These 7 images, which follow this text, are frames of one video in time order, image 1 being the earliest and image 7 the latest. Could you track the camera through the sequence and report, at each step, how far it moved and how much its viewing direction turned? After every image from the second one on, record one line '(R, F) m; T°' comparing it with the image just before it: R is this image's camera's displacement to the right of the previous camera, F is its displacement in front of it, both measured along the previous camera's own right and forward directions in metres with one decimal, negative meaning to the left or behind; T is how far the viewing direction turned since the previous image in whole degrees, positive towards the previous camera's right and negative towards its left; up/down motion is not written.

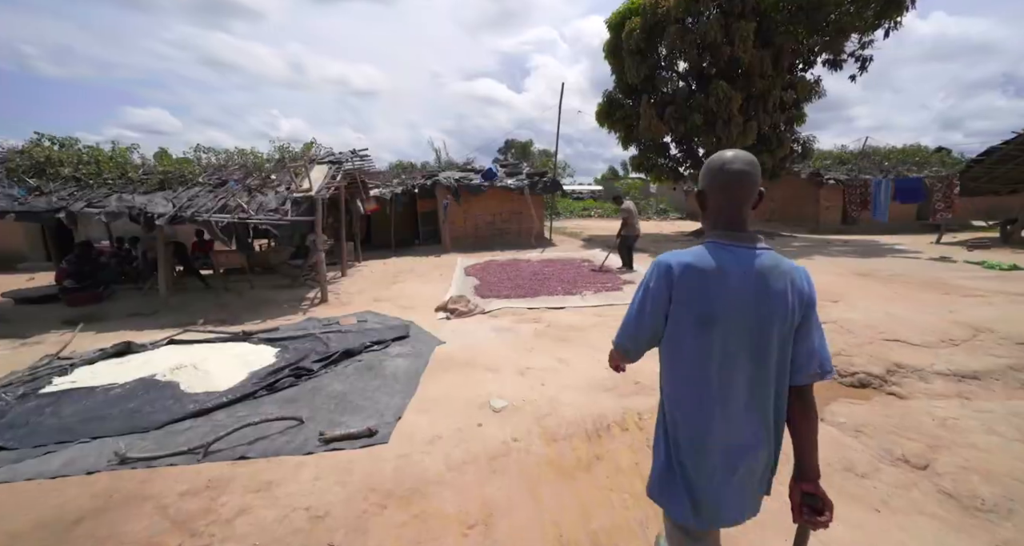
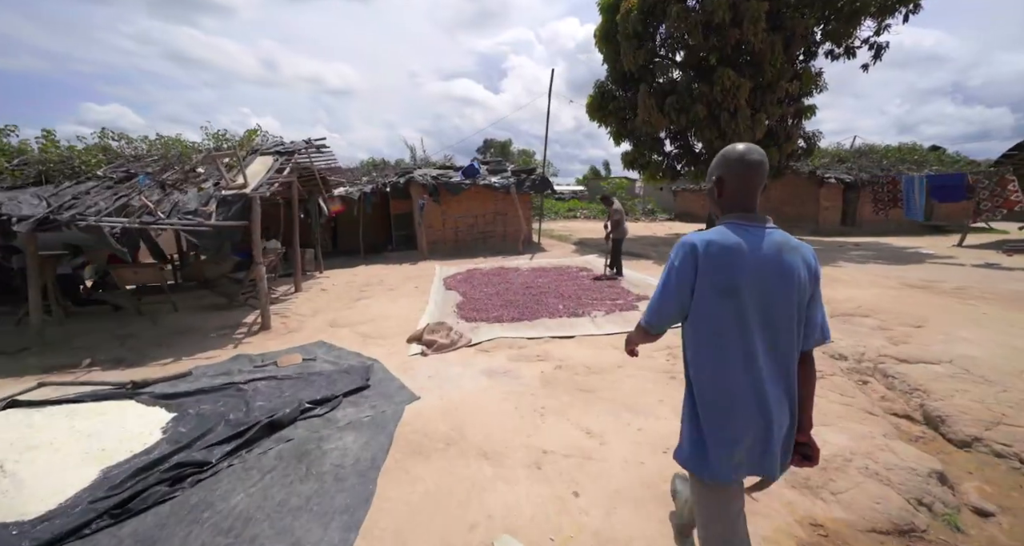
(-0.2, +1.6) m; +3°
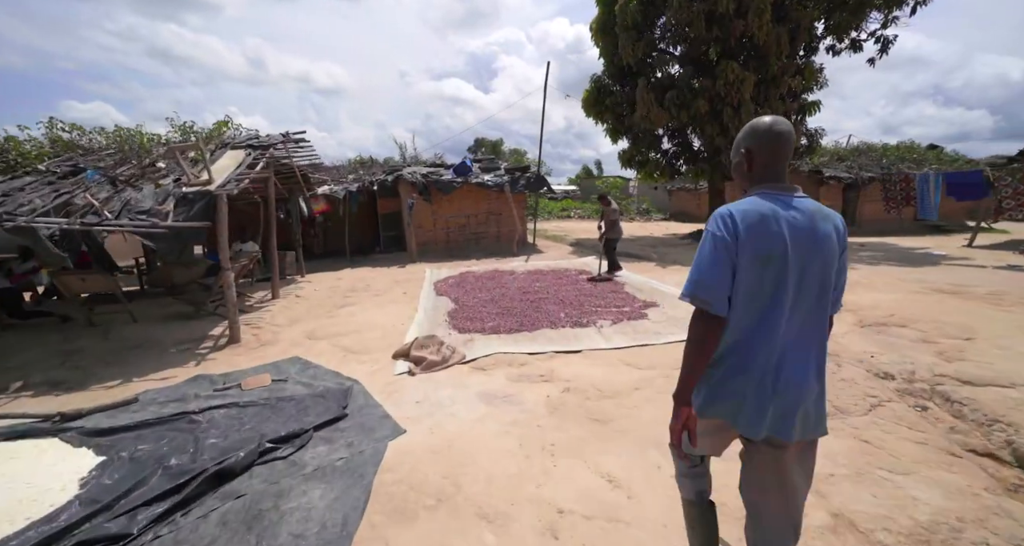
(-0.1, +0.6) m; +1°
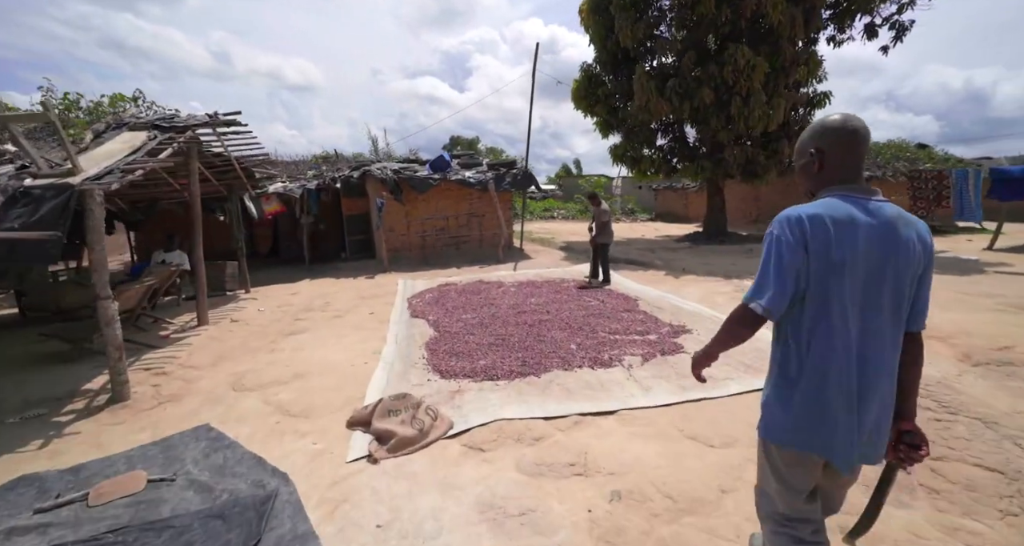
(-0.3, +1.6) m; +3°
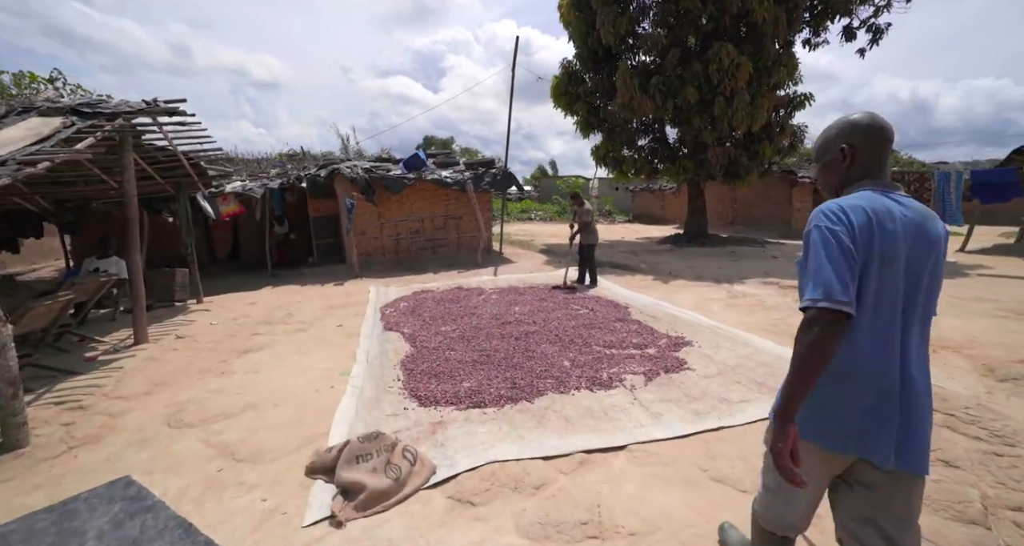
(-0.1, +0.6) m; +3°
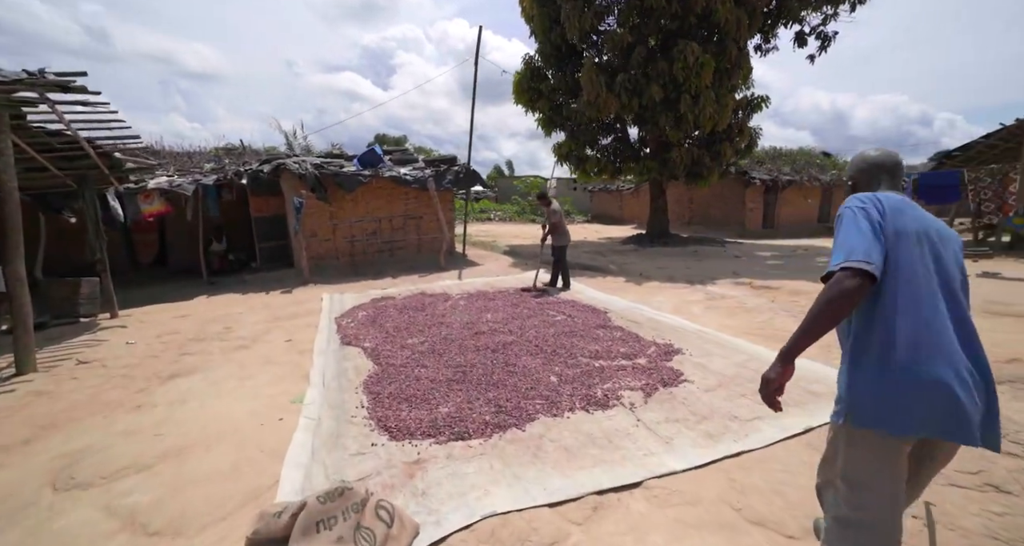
(-0.2, +0.5) m; +6°
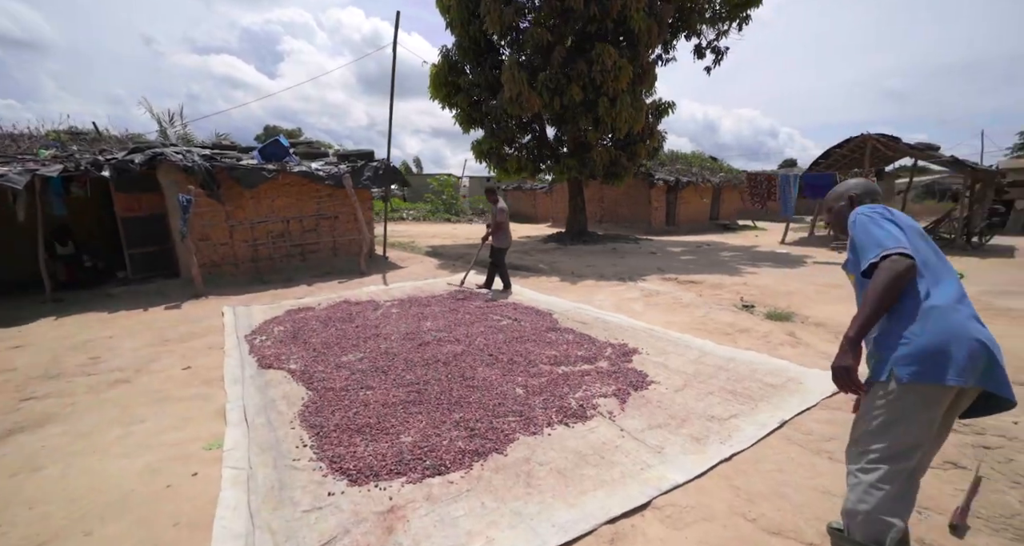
(-0.5, +0.4) m; +12°
